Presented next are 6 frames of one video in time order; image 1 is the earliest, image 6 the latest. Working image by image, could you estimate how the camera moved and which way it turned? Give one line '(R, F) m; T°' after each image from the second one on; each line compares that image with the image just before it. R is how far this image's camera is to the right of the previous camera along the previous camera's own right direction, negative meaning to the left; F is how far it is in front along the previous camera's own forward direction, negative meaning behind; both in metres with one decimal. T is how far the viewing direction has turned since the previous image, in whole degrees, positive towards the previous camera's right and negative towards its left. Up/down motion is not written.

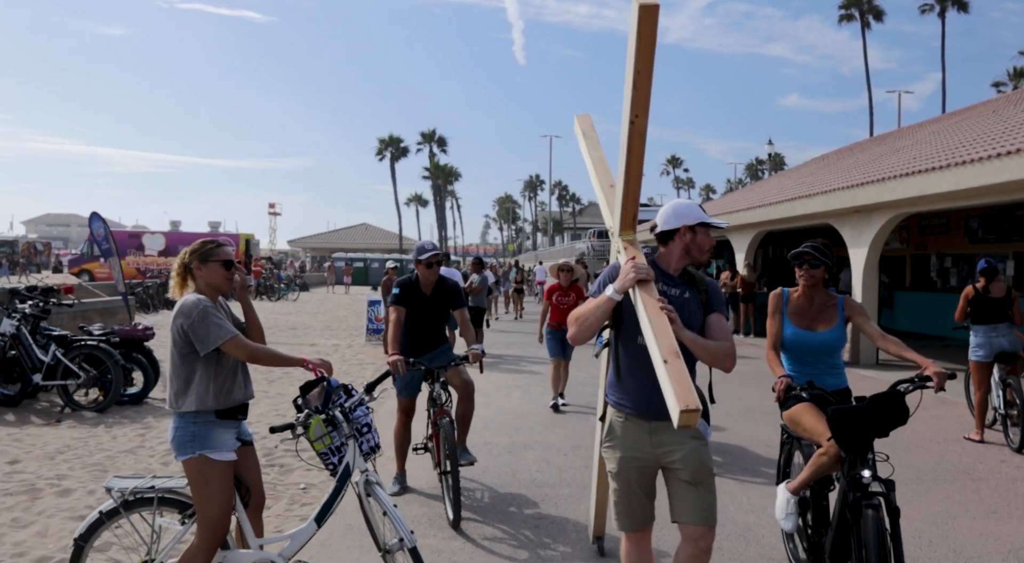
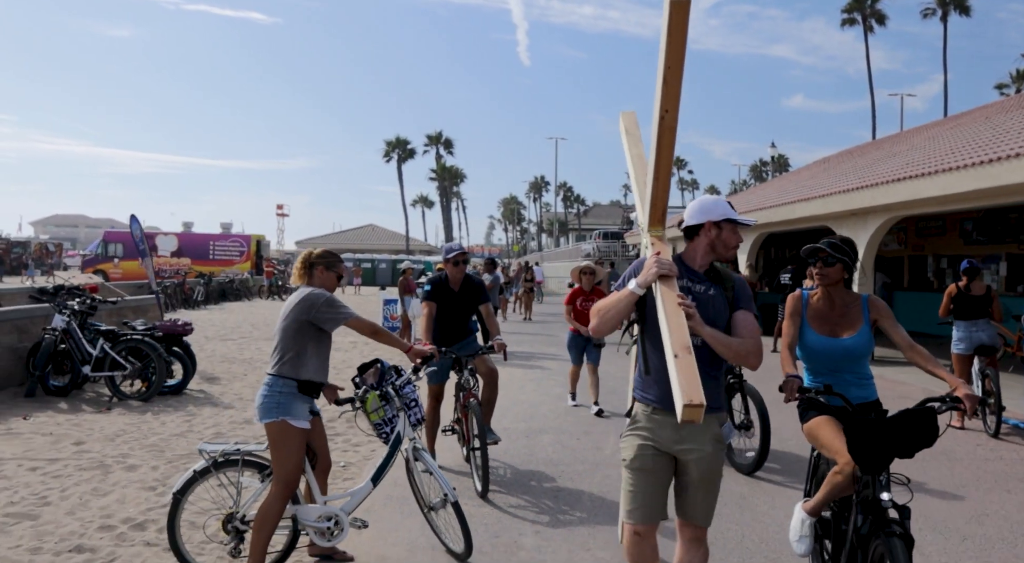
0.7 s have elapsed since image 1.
(-0.1, -0.6) m; 0°
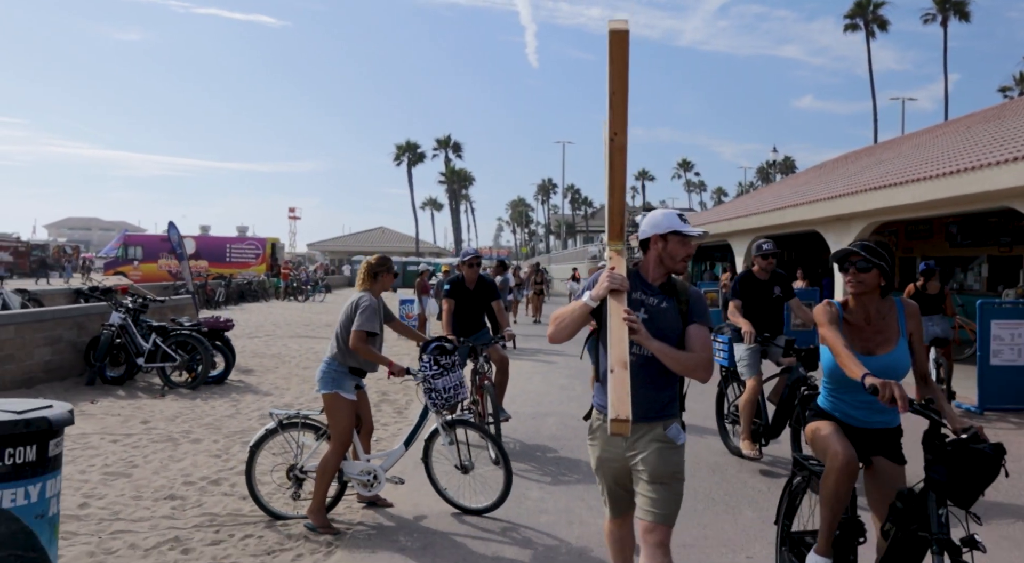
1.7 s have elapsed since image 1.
(0.0, -0.9) m; -1°
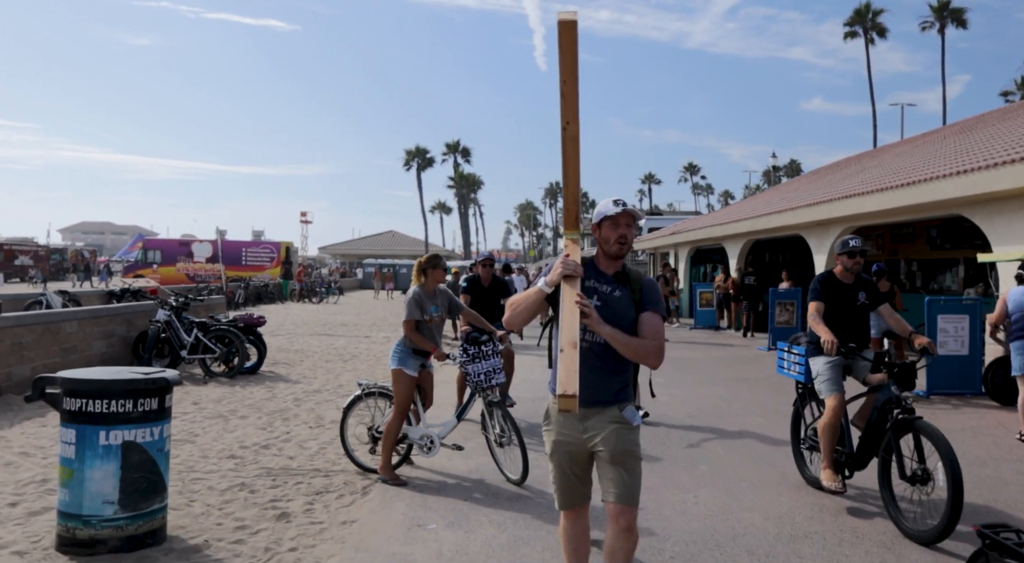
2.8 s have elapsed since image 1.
(+0.1, -1.1) m; -1°
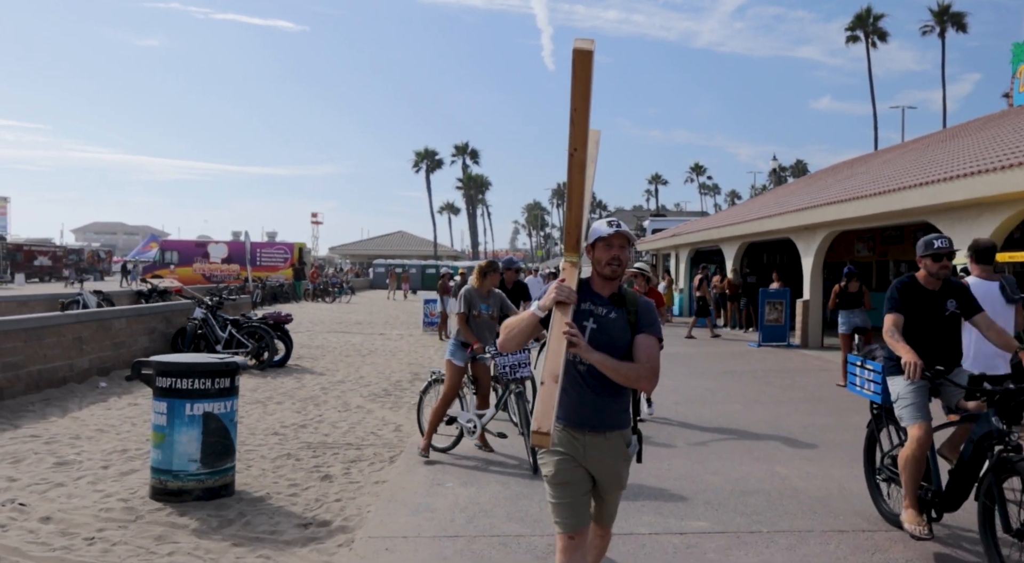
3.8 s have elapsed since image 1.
(0.0, -1.0) m; -1°
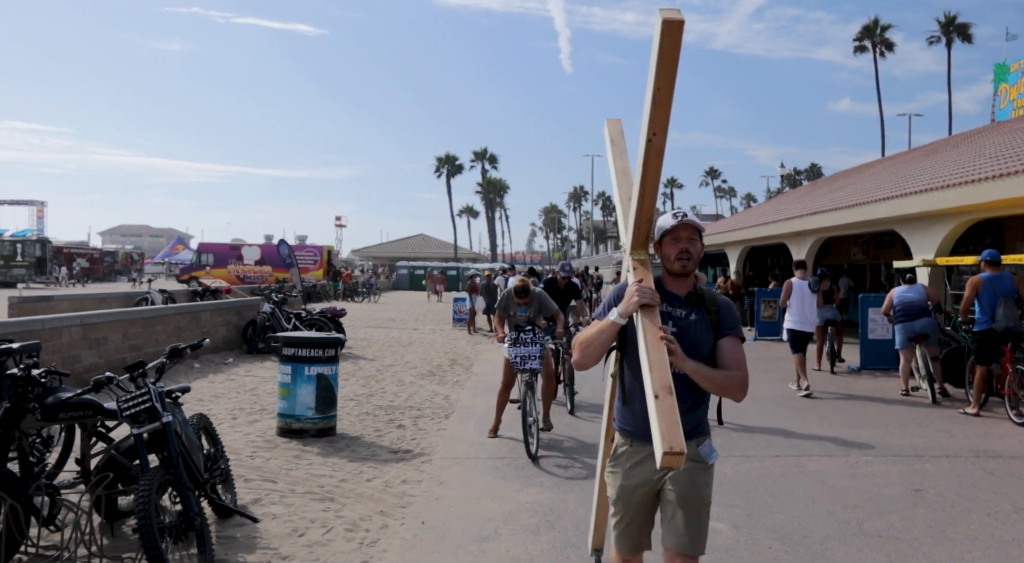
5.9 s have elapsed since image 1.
(-0.1, -1.8) m; -1°
